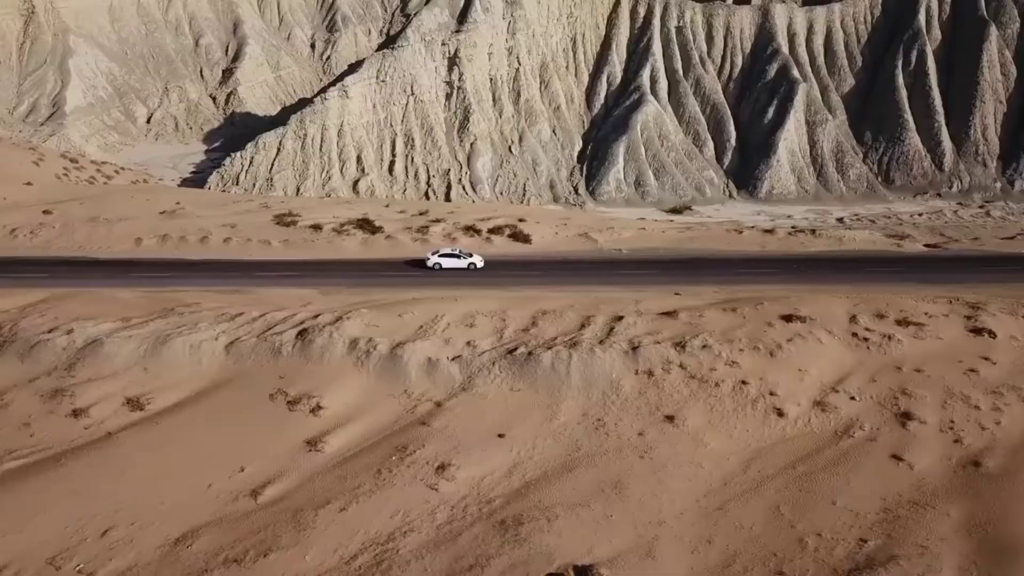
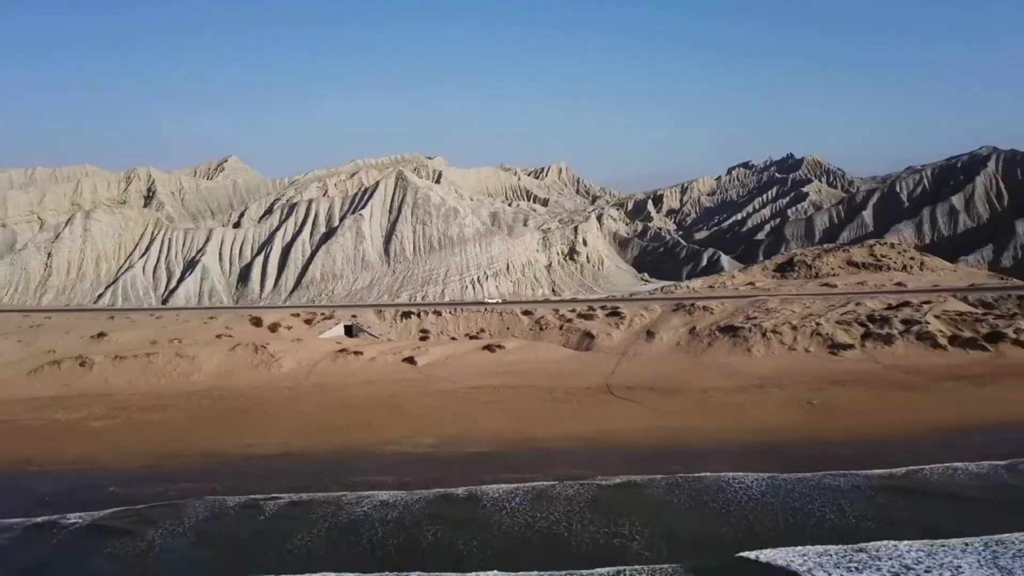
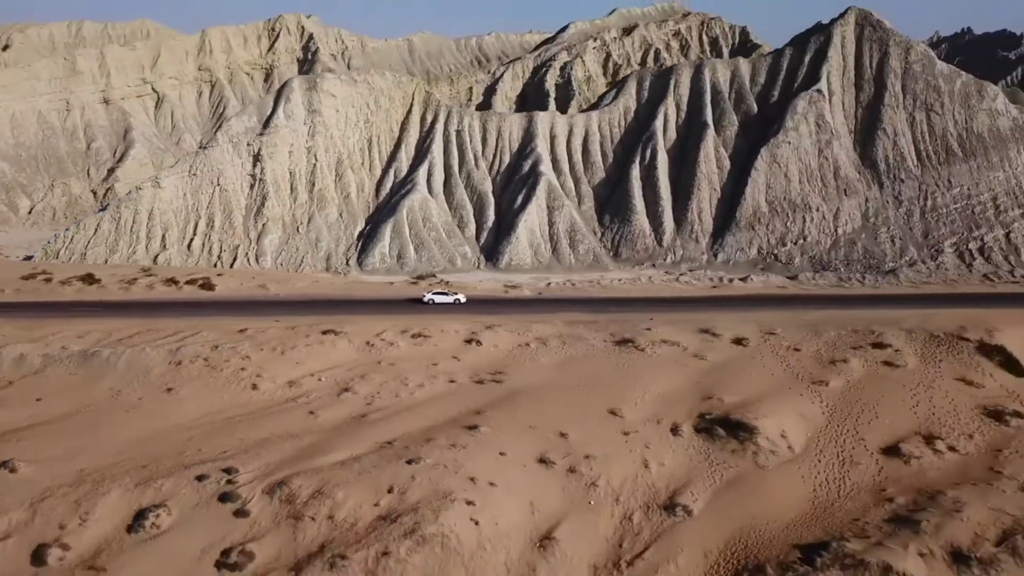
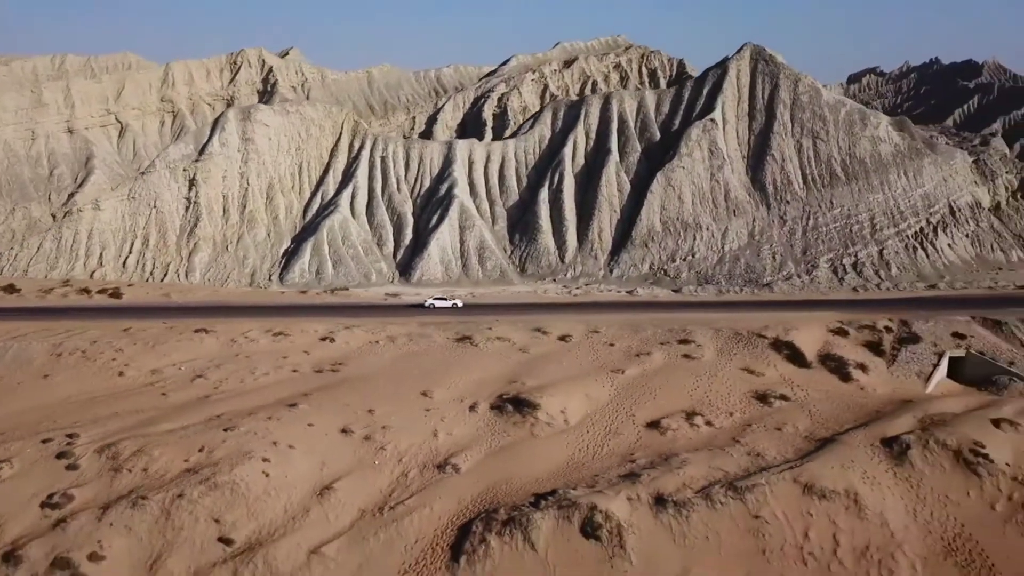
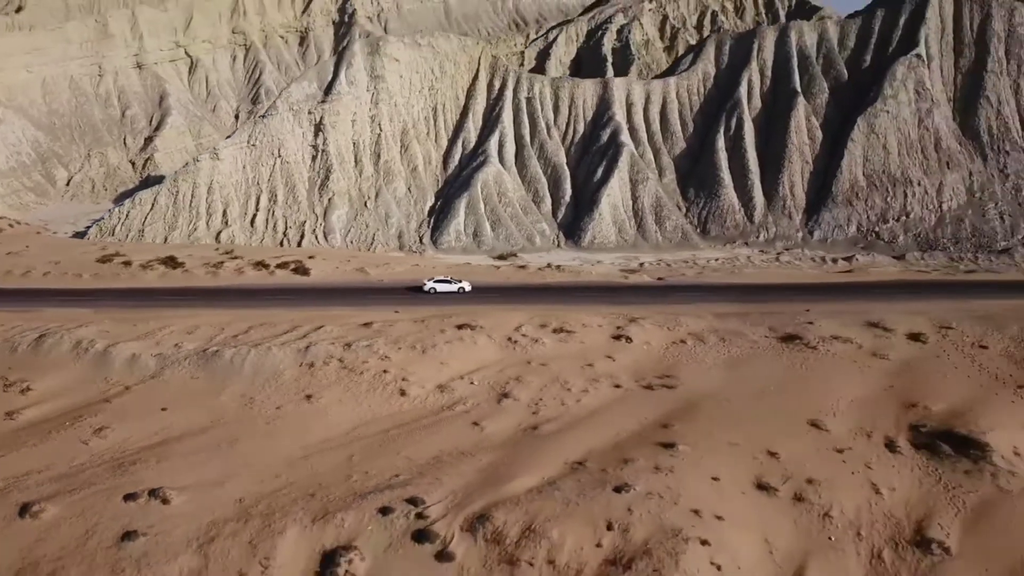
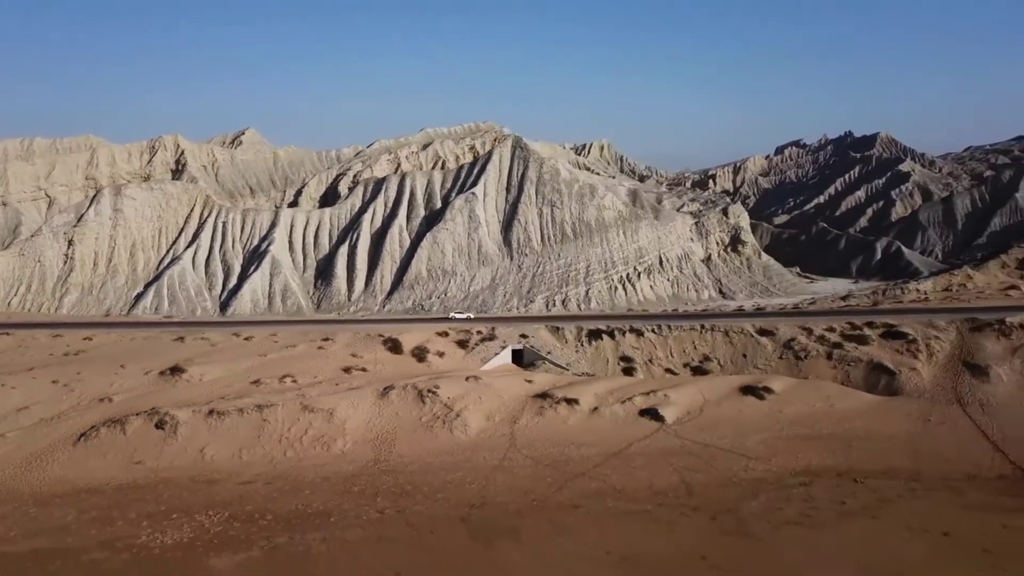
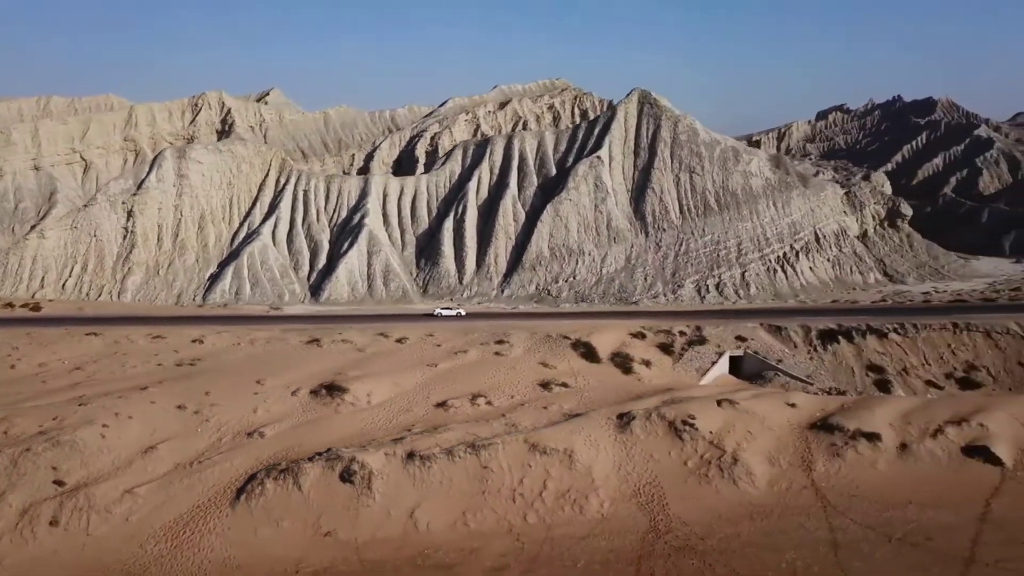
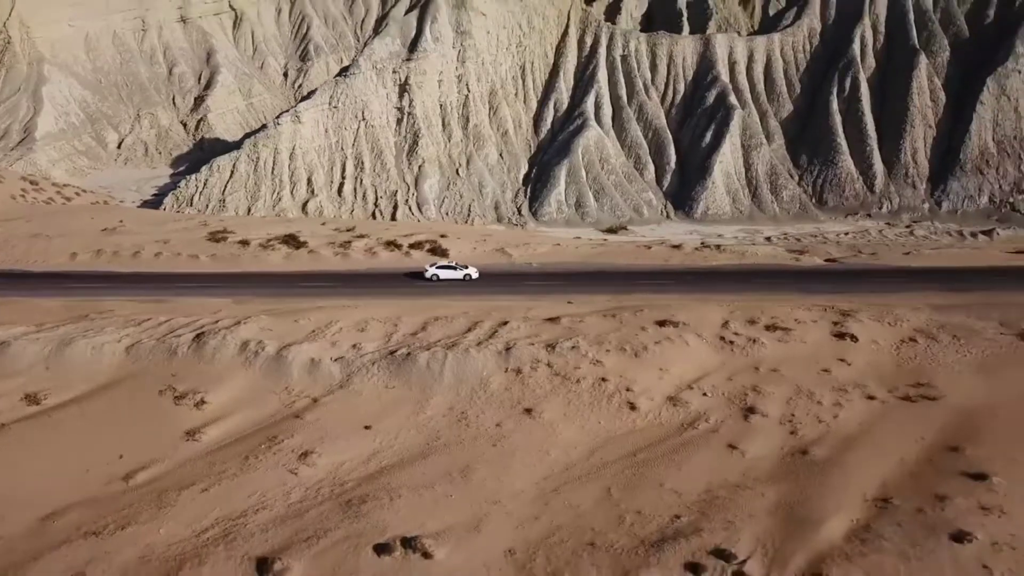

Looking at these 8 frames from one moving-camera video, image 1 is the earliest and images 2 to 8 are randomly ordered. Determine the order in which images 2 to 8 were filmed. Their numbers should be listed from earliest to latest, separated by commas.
8, 5, 3, 4, 7, 6, 2
